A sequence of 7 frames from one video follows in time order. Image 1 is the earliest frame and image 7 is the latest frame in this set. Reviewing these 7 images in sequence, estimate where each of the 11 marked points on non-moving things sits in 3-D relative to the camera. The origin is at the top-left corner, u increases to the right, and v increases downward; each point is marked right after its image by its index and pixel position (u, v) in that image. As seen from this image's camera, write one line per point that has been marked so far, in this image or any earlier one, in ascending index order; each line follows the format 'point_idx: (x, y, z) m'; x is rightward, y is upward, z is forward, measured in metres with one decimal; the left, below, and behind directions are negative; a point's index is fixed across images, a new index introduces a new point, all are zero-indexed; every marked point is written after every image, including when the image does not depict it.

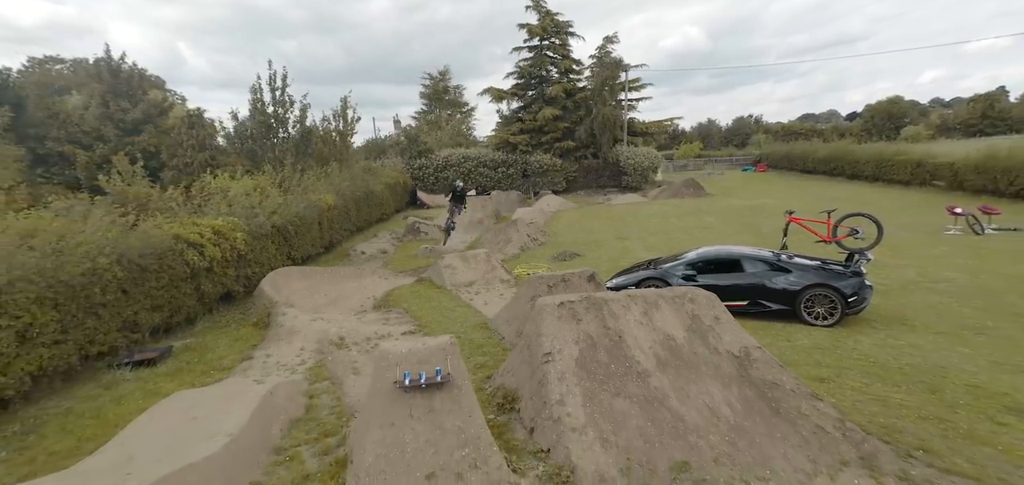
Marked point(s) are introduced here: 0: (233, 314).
0: (-5.1, -1.3, +9.4) m
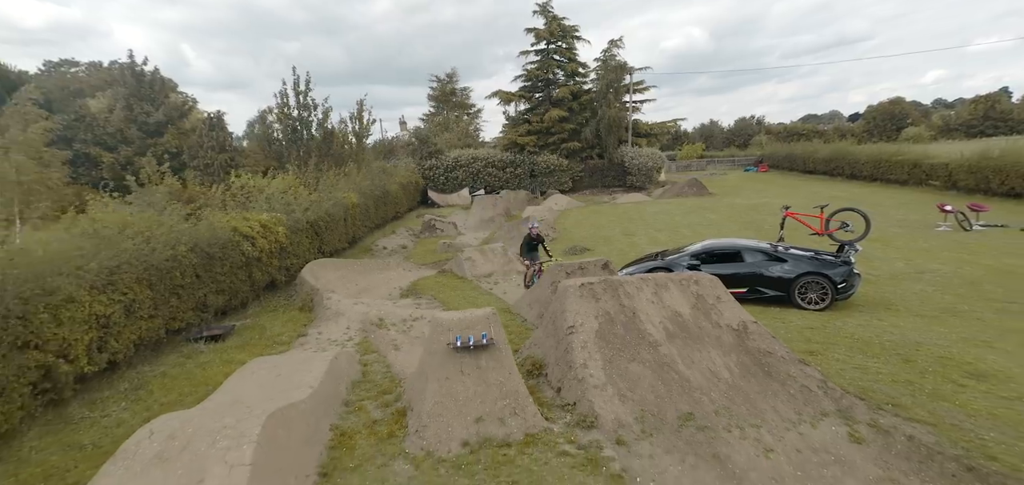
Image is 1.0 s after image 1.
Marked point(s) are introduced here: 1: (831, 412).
0: (-4.7, -1.1, +10.3) m
1: (+3.4, -1.8, +5.5) m
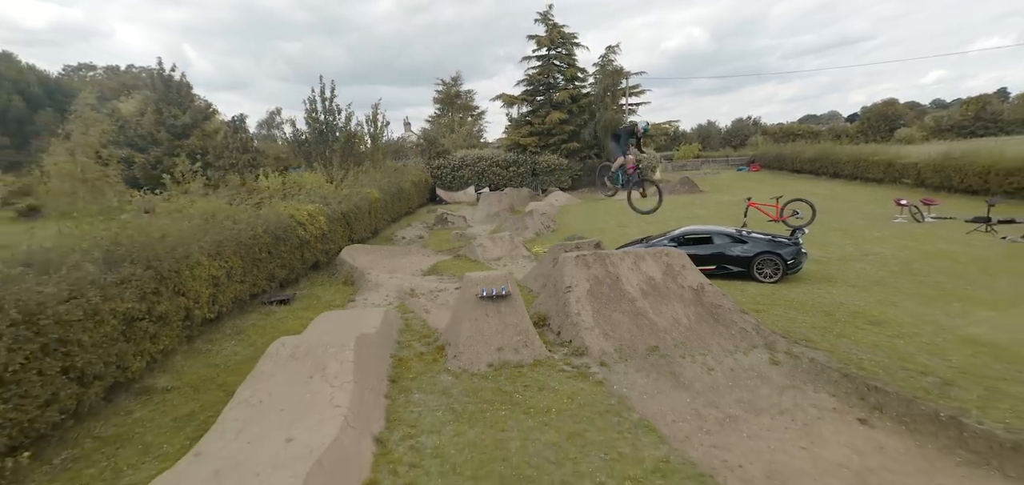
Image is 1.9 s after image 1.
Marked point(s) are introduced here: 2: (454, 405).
0: (-4.5, -0.8, +12.3) m
1: (+3.6, -1.5, +7.5) m
2: (-0.7, -1.9, +6.1) m
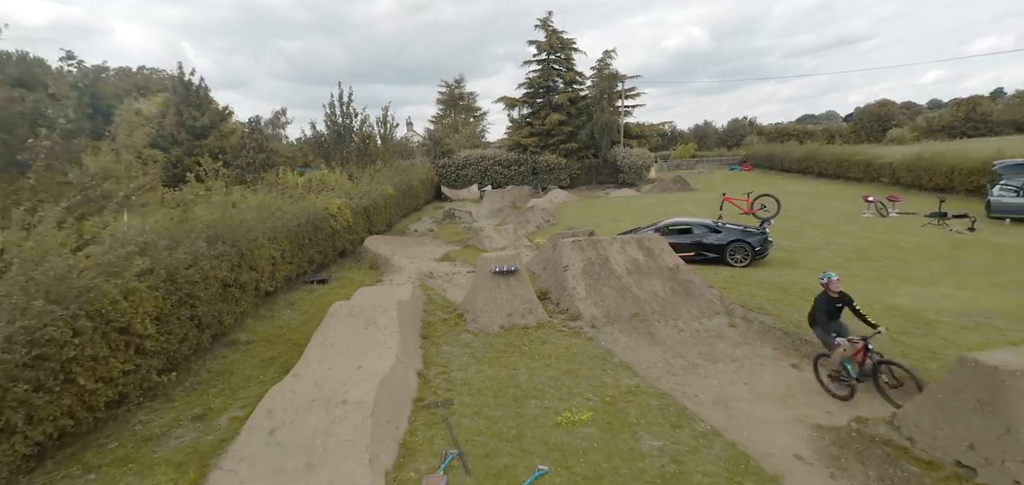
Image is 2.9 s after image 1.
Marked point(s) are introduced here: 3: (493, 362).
0: (-4.4, -0.5, +14.0) m
1: (+3.8, -1.2, +9.2) m
2: (-0.6, -1.7, +7.8) m
3: (-0.3, -1.7, +7.5) m
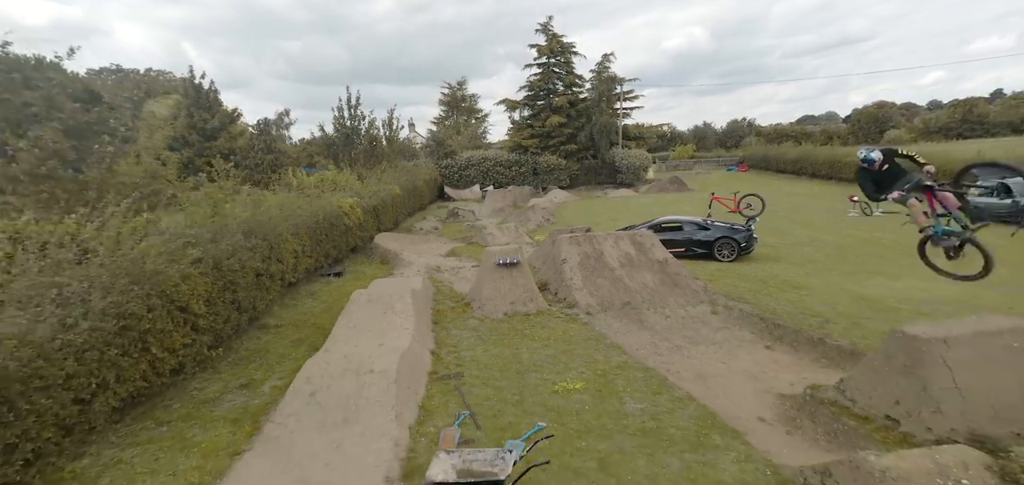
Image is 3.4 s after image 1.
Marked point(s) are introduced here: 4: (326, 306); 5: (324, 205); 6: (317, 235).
0: (-4.3, -0.4, +14.9) m
1: (+3.8, -1.1, +10.1) m
2: (-0.5, -1.6, +8.6) m
3: (-0.2, -1.6, +8.4) m
4: (-3.7, -1.2, +10.1) m
5: (-4.7, +0.9, +12.9) m
6: (-4.6, +0.2, +12.0) m
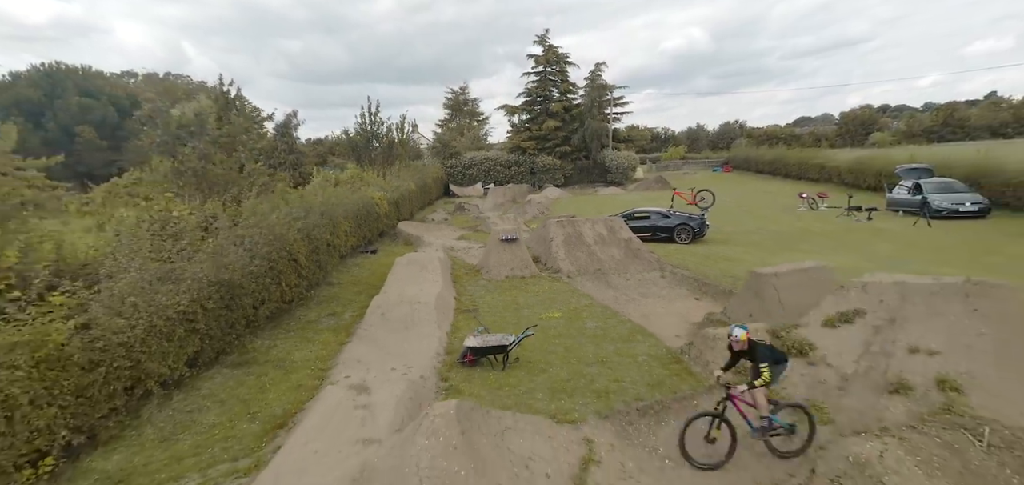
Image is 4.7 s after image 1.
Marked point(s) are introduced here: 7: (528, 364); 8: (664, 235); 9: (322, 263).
0: (-4.4, +0.1, +18.1) m
1: (+3.8, -0.7, +13.3) m
2: (-0.5, -1.1, +11.9) m
3: (-0.2, -1.2, +11.6) m
4: (-3.7, -0.7, +13.3) m
5: (-4.7, +1.4, +16.1) m
6: (-4.6, +0.7, +15.2) m
7: (+0.2, -1.8, +7.6) m
8: (+5.0, +0.2, +16.9) m
9: (-4.2, -0.5, +11.3) m
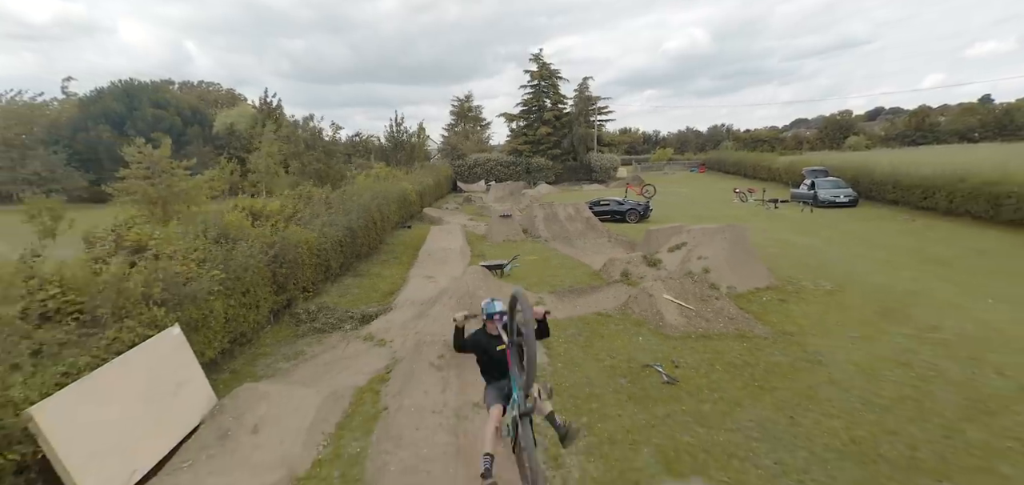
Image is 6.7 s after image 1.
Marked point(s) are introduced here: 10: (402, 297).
0: (-4.5, +1.0, +24.3) m
1: (+3.6, +0.2, +19.4) m
2: (-0.7, -0.2, +18.0) m
3: (-0.4, -0.3, +17.7) m
4: (-3.8, +0.2, +19.5) m
5: (-4.9, +2.3, +22.2) m
6: (-4.7, +1.6, +21.4) m
7: (0.0, -0.9, +13.7) m
8: (+4.8, +1.1, +23.0) m
9: (-4.3, +0.4, +17.4) m
10: (-2.4, -1.2, +11.0) m
